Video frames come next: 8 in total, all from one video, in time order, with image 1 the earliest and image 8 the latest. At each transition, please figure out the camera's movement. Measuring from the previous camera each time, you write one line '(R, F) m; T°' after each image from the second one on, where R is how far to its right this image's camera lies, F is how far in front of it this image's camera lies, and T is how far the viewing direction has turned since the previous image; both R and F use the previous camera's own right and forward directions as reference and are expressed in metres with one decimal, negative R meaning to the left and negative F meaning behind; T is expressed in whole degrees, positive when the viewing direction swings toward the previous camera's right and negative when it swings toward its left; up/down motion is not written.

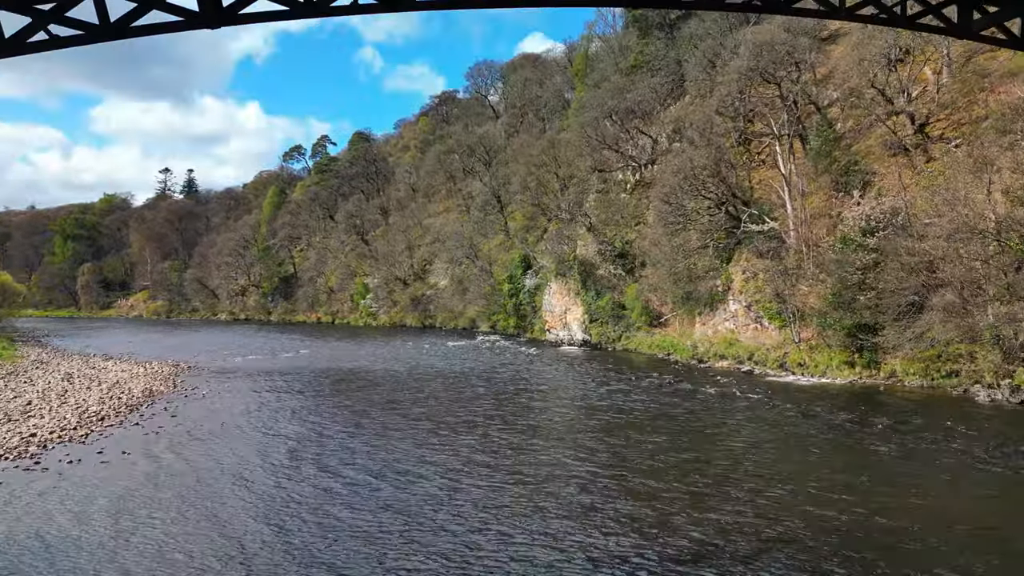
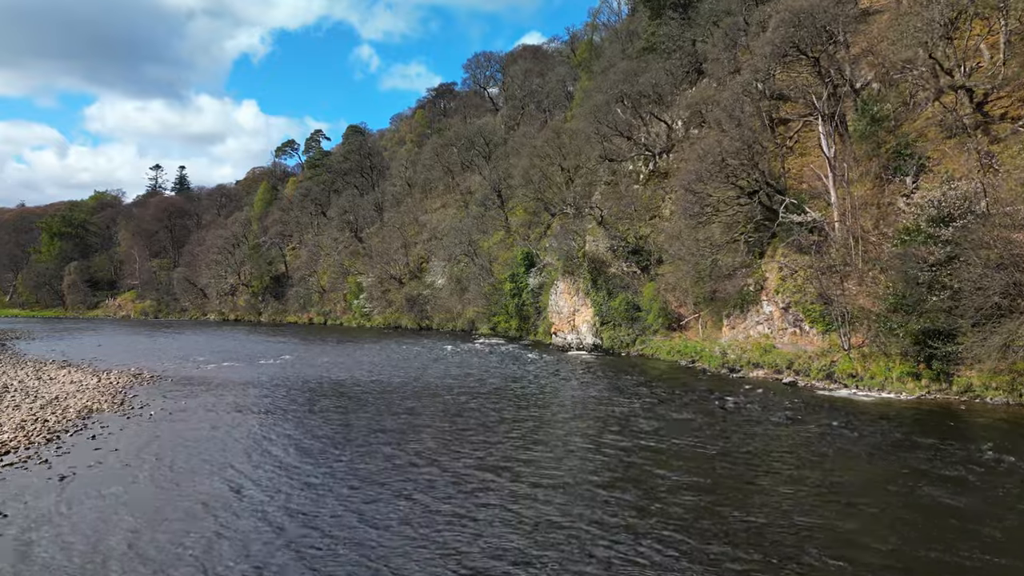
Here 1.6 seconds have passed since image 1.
(-0.3, +4.6) m; 0°
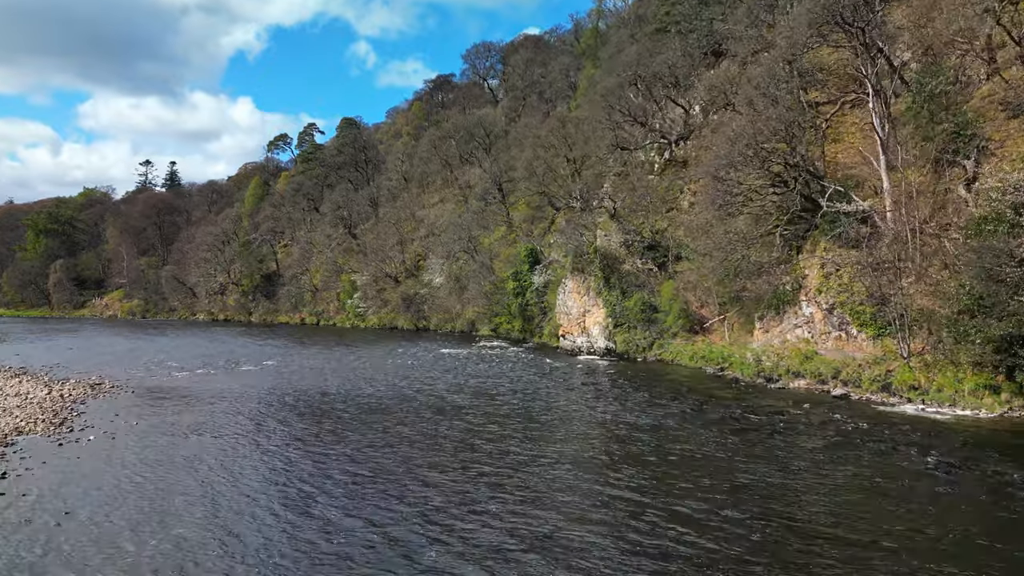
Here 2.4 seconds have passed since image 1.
(-0.5, +4.0) m; 0°
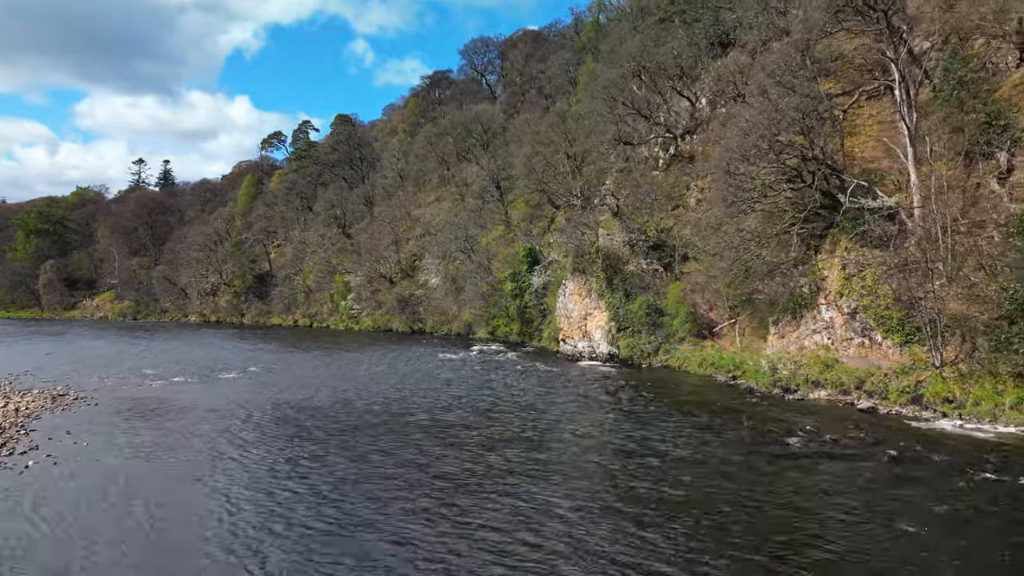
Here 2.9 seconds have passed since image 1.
(+0.1, +2.3) m; 0°
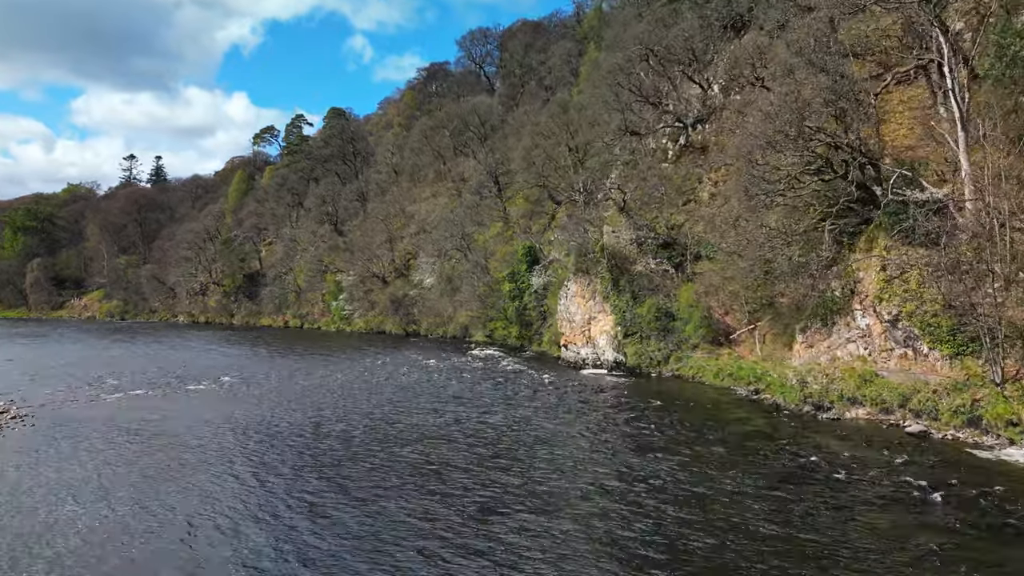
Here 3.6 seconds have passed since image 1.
(+0.1, +3.3) m; 0°
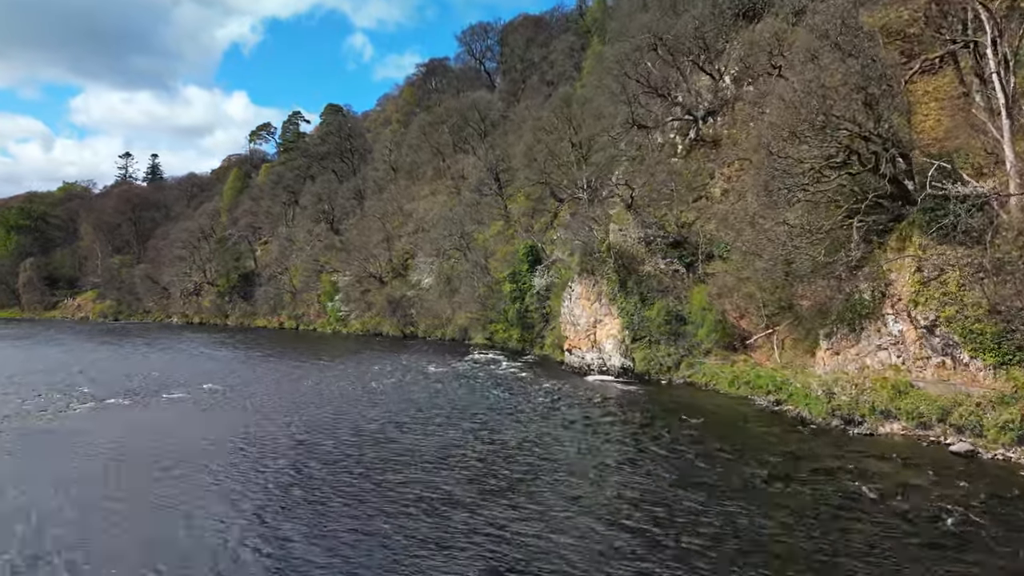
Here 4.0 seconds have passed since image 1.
(0.0, +2.1) m; 0°
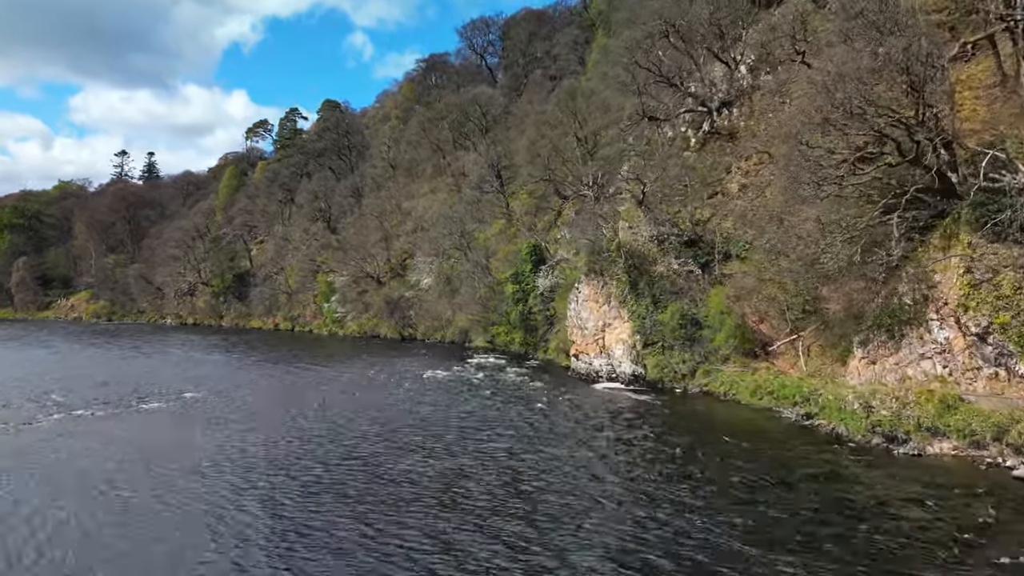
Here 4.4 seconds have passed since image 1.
(-0.1, +2.3) m; 0°
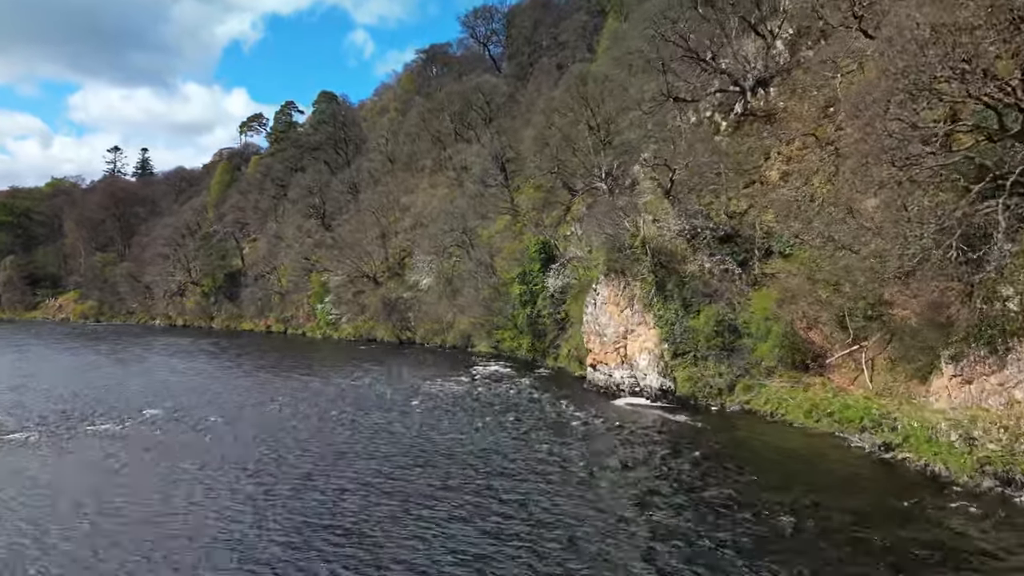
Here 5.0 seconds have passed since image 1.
(-0.4, +4.2) m; 0°
